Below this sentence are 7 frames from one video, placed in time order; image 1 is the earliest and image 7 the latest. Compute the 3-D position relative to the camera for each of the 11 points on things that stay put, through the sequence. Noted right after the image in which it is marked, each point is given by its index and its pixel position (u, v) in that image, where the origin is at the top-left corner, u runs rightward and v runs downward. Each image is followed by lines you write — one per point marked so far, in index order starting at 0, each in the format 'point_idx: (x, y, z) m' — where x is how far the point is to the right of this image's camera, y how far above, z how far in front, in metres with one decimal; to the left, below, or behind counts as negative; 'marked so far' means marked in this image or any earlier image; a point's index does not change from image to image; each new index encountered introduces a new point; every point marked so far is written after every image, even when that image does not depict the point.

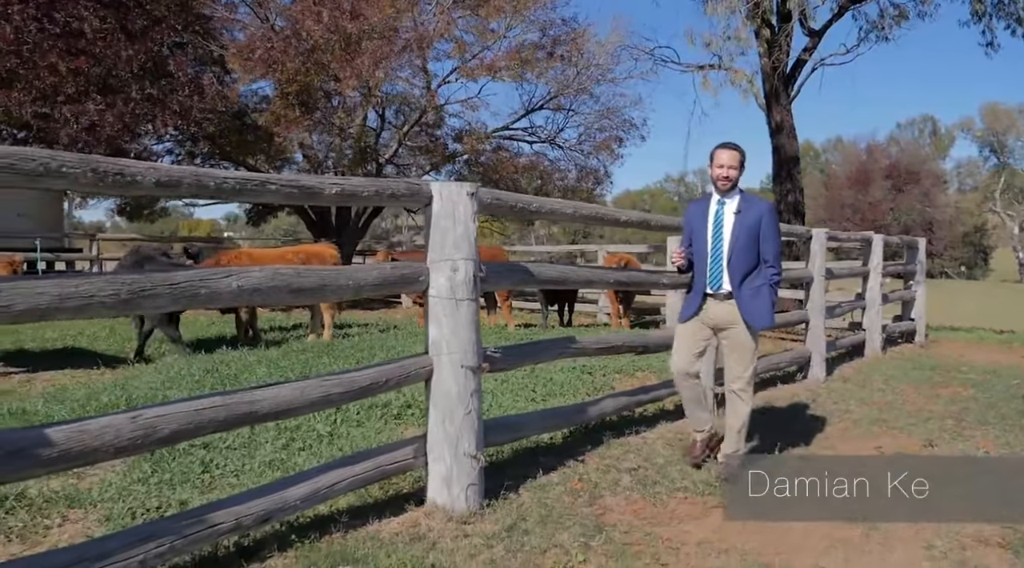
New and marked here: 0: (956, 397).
0: (+4.0, -1.0, +7.2) m
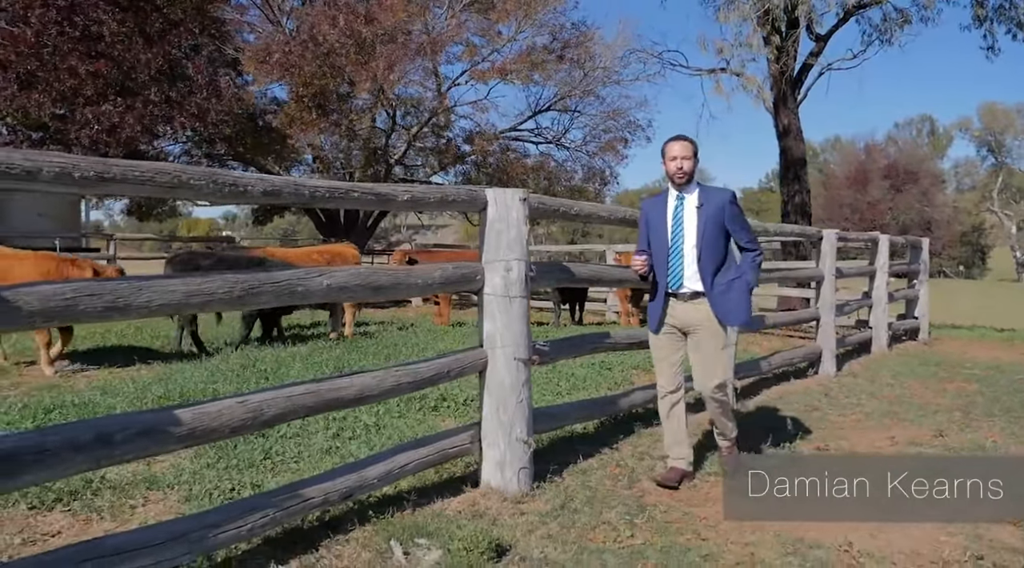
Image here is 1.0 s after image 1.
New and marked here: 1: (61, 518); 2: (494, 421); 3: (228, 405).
0: (+4.3, -1.0, +7.6) m
1: (-2.1, -1.1, +3.8) m
2: (-0.1, -0.7, +4.0) m
3: (-1.0, -0.4, +2.8) m
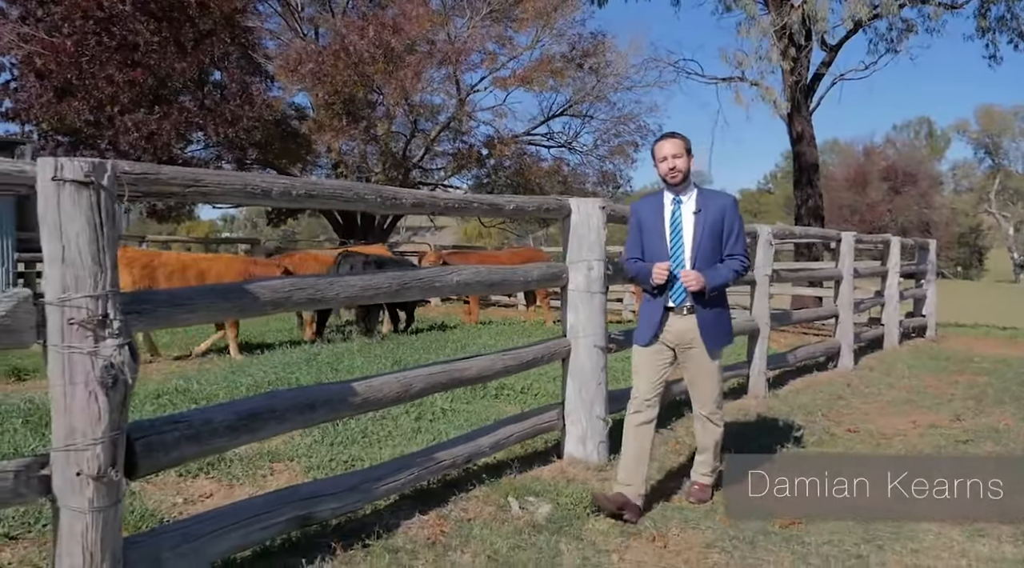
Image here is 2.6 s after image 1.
0: (+4.7, -1.0, +8.2) m
1: (-1.7, -1.1, +4.4) m
2: (+0.4, -0.7, +4.6) m
3: (-0.5, -0.4, +3.4) m
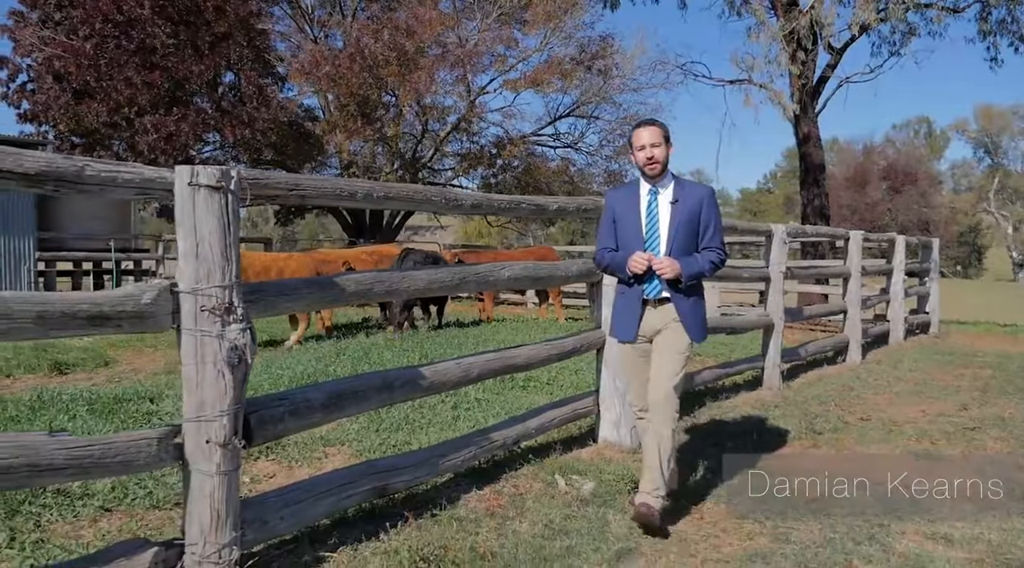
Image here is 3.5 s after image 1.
0: (+5.0, -1.0, +8.5) m
1: (-1.4, -1.1, +4.7) m
2: (+0.6, -0.6, +4.9) m
3: (-0.3, -0.4, +3.7) m
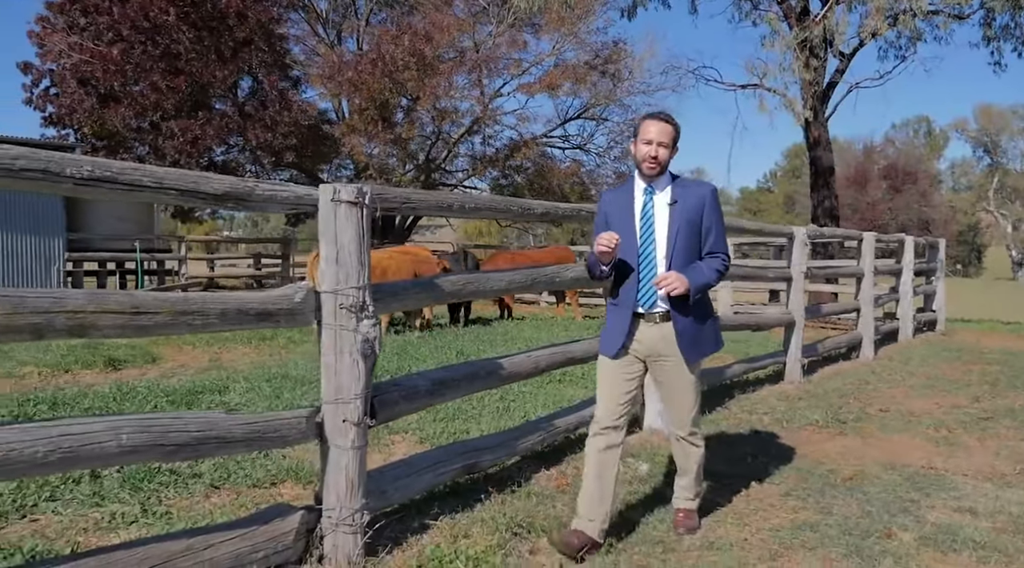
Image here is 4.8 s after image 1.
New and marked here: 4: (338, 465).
0: (+5.3, -1.0, +8.9) m
1: (-1.1, -1.1, +5.1) m
2: (+1.0, -0.6, +5.3) m
3: (0.0, -0.4, +4.2) m
4: (-0.7, -0.7, +3.0) m
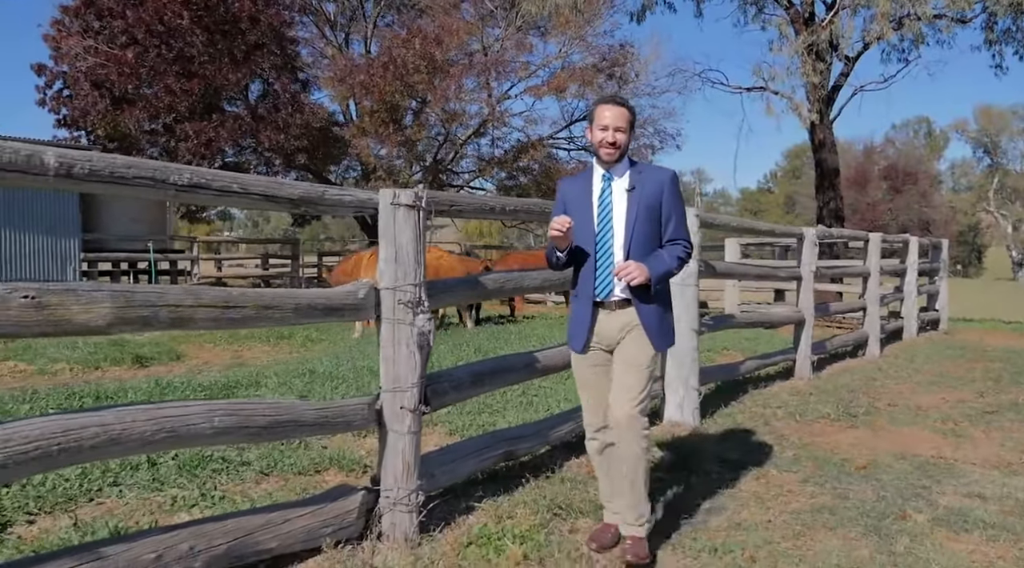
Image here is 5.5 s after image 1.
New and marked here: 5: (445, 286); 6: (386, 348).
0: (+5.5, -1.0, +9.1) m
1: (-0.9, -1.1, +5.3) m
2: (+1.2, -0.6, +5.6) m
3: (+0.2, -0.4, +4.4) m
4: (-0.5, -0.7, +3.2) m
5: (-0.3, 0.0, +3.6) m
6: (-0.5, -0.3, +3.2) m
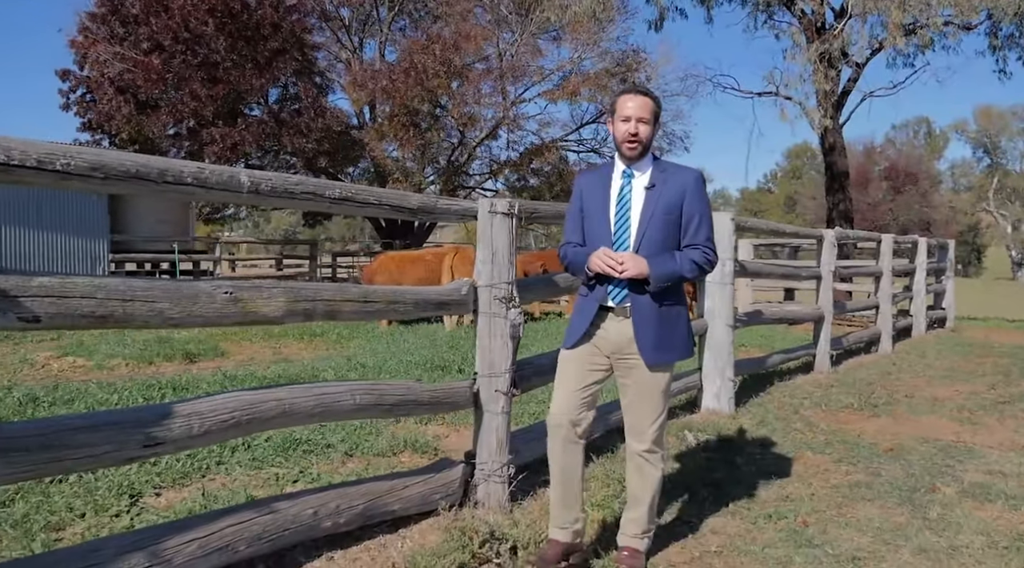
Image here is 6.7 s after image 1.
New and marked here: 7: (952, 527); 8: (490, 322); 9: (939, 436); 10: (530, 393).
0: (+5.9, -1.0, +9.6) m
1: (-0.5, -1.1, +5.8) m
2: (+1.5, -0.6, +6.0) m
3: (+0.6, -0.4, +4.8) m
4: (-0.1, -0.7, +3.7) m
5: (+0.1, 0.0, +4.0) m
6: (-0.1, -0.3, +3.6) m
7: (+2.0, -1.1, +3.6) m
8: (-0.1, -0.2, +3.6) m
9: (+3.0, -1.1, +5.6) m
10: (+0.1, -0.9, +6.8) m
